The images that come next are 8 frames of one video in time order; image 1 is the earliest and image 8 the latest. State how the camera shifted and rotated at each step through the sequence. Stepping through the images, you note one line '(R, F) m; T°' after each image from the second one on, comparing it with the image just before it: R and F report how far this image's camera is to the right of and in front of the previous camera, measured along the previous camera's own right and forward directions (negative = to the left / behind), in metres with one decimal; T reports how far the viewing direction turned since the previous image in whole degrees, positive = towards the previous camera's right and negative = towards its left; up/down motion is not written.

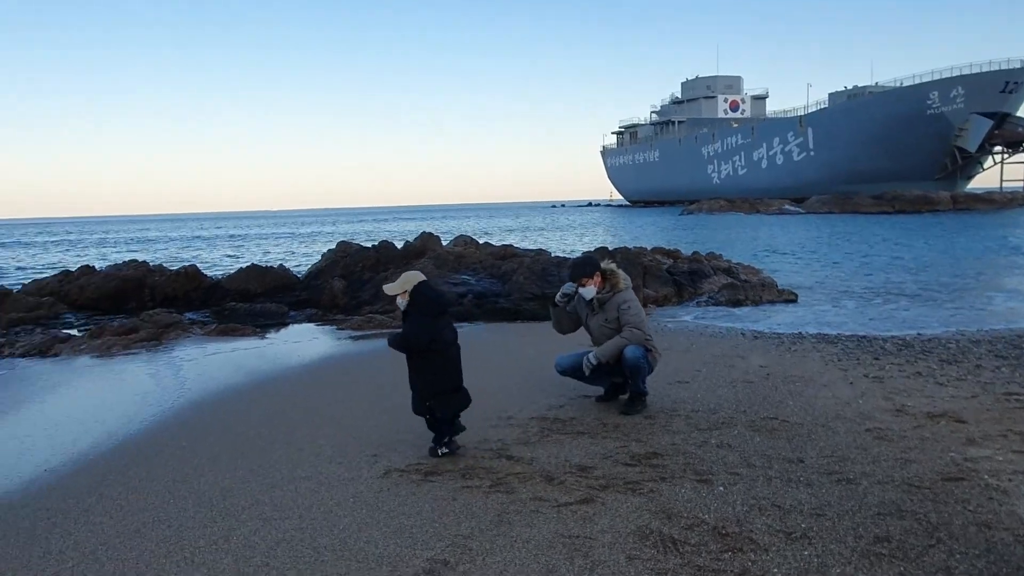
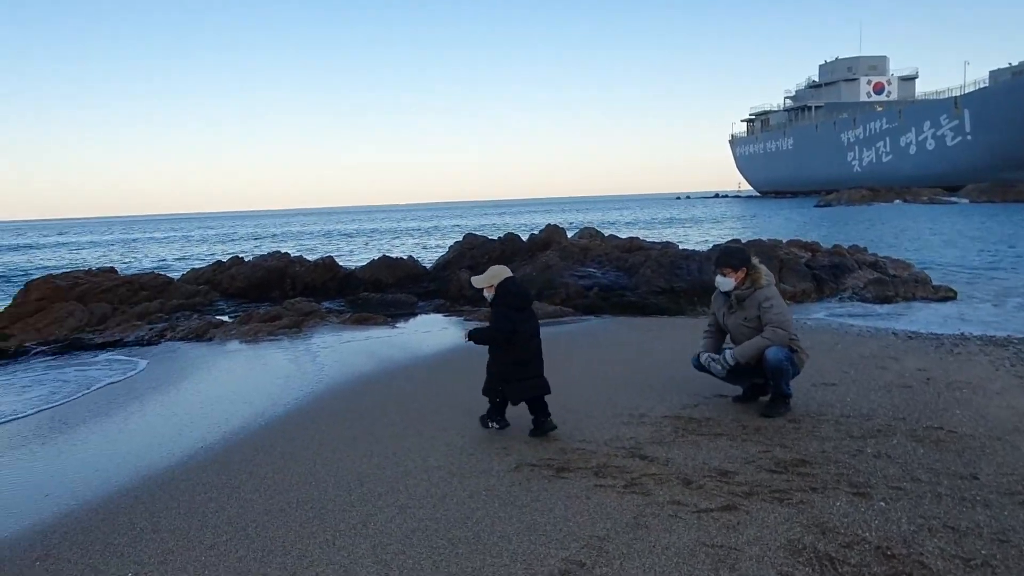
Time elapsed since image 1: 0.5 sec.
(-0.1, +0.1) m; -10°
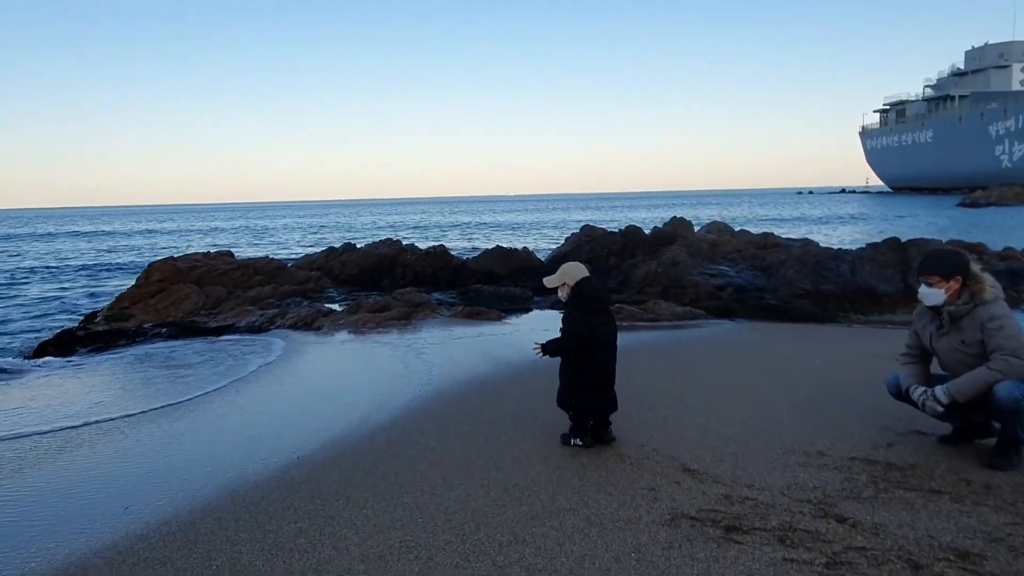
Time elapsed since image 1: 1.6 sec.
(-0.3, +0.9) m; -8°
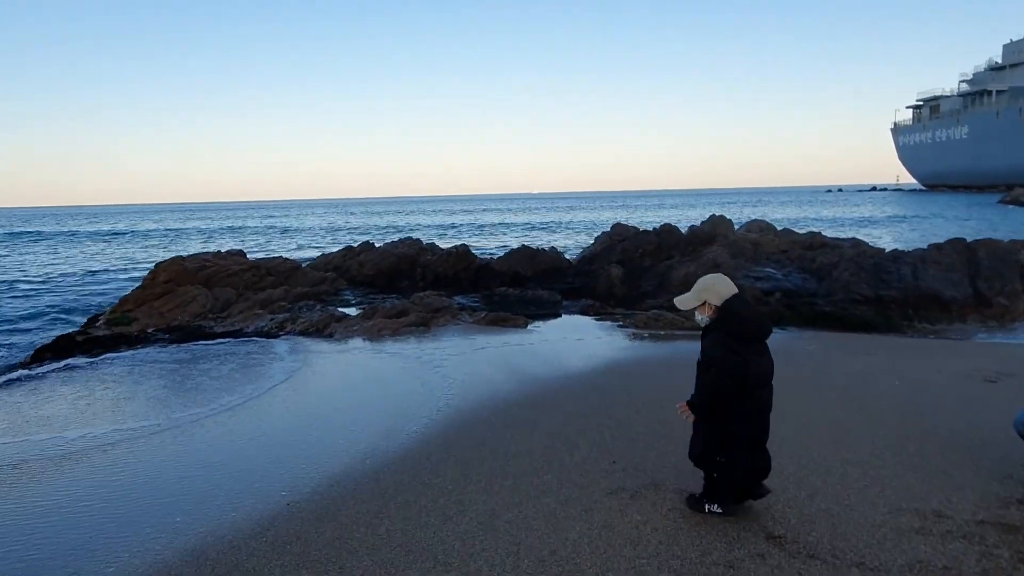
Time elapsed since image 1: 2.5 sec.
(-0.1, +0.9) m; -2°
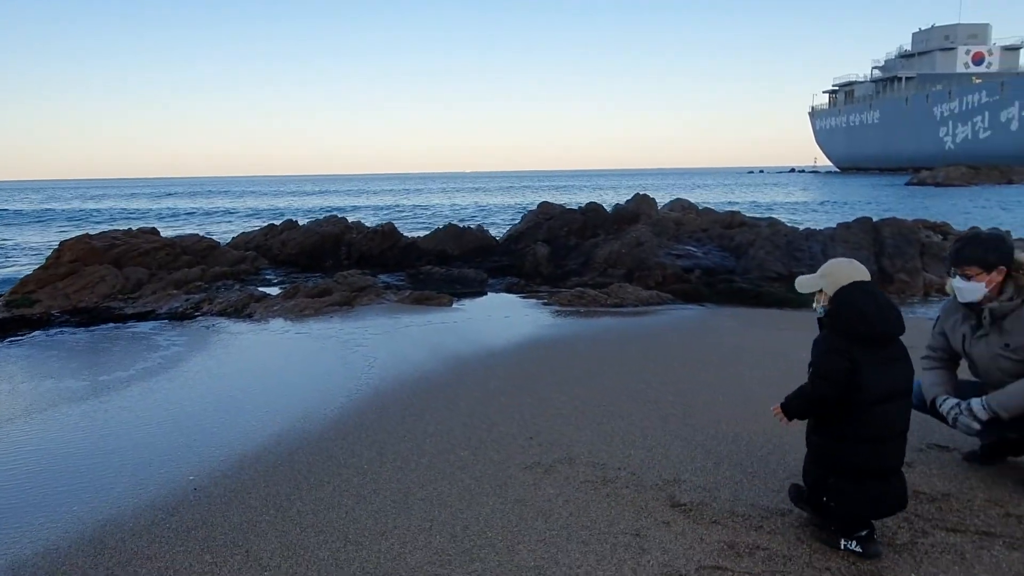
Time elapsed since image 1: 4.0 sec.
(+0.1, 0.0) m; +5°
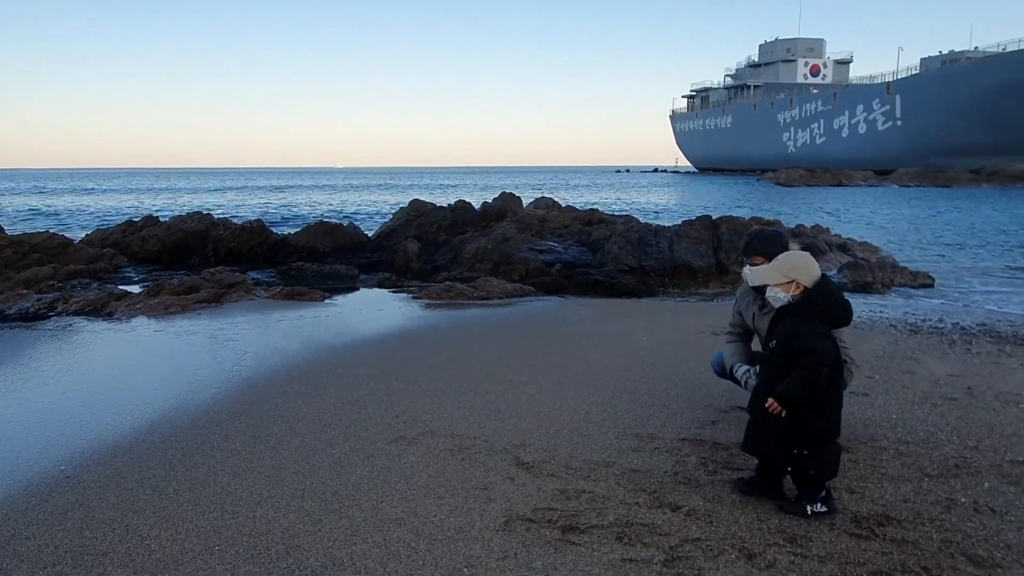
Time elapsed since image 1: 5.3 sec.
(+0.1, -0.5) m; +10°
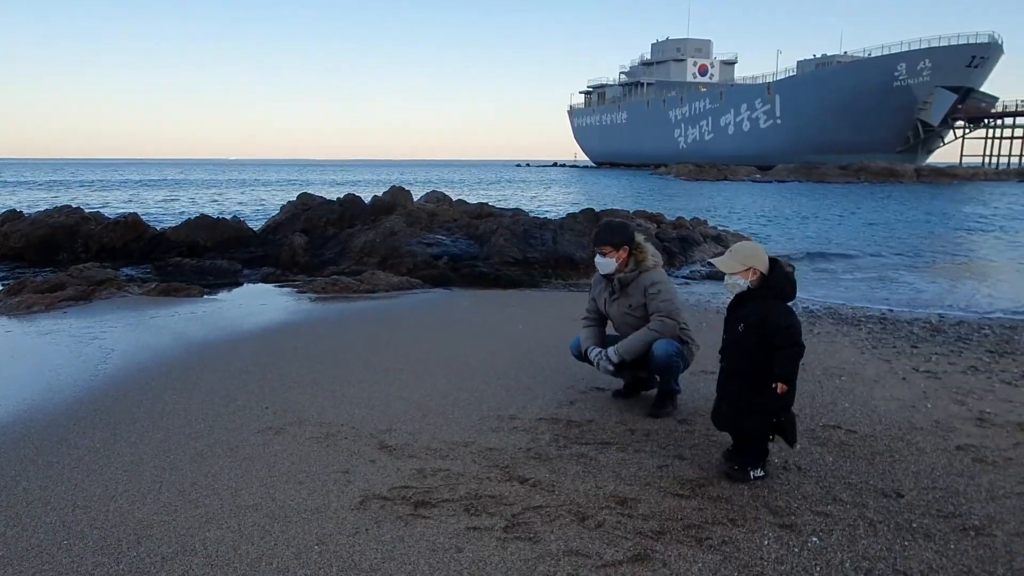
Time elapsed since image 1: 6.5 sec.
(+0.3, -0.2) m; +8°
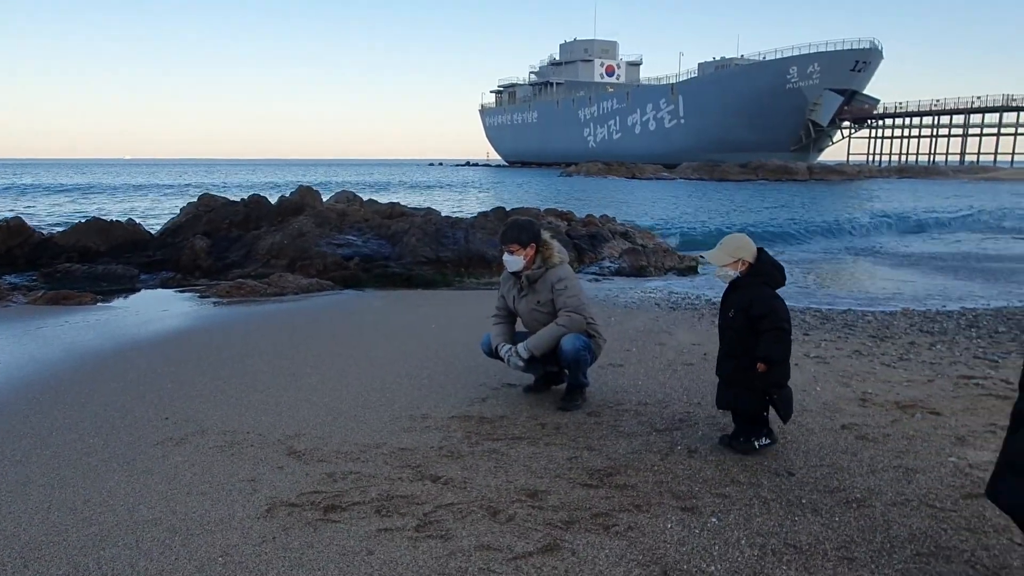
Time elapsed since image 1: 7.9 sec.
(0.0, 0.0) m; +7°
